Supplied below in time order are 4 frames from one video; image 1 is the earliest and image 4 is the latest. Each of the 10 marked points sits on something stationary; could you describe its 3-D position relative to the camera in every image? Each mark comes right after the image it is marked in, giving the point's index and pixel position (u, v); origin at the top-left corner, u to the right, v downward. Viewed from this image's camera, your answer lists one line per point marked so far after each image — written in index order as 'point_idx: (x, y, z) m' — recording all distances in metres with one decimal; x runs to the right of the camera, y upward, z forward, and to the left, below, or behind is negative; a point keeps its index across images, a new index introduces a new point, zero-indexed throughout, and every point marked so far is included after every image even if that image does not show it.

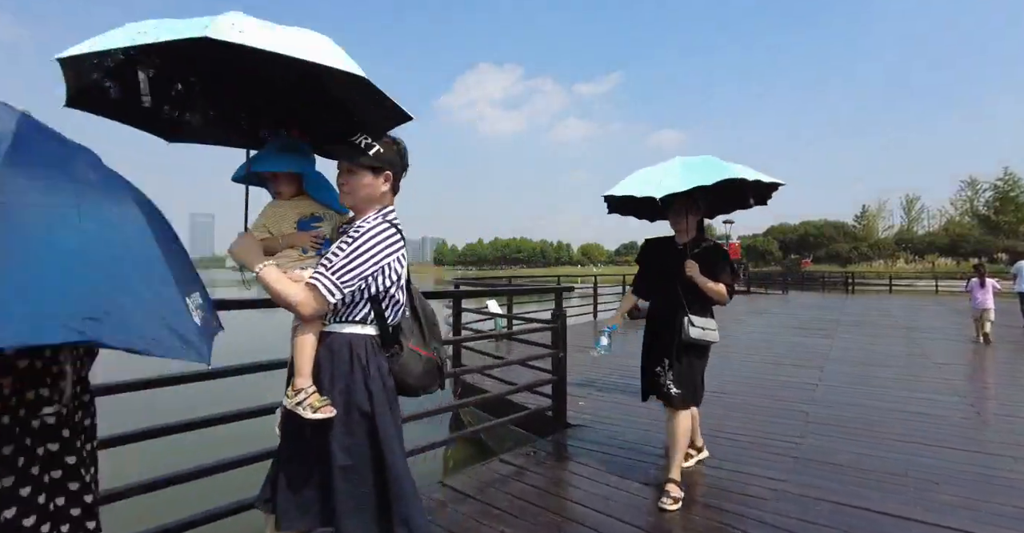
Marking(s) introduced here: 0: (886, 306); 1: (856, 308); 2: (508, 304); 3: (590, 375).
0: (+14.3, -1.5, +18.9) m
1: (+11.9, -1.4, +17.0) m
2: (-0.2, -0.7, +7.1) m
3: (+0.9, -1.2, +5.4) m
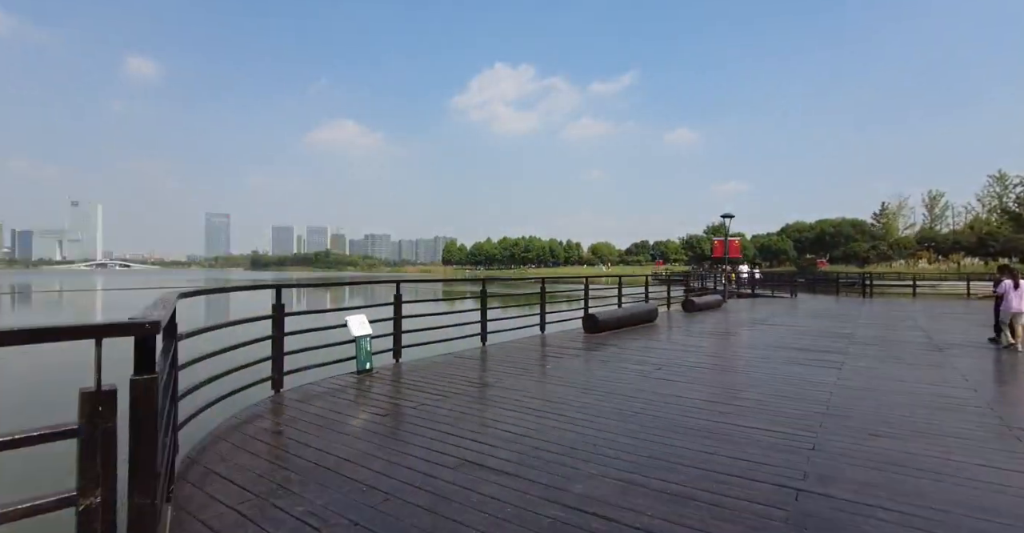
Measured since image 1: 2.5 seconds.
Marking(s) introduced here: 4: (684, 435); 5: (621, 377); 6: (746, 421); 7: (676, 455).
0: (+13.3, -1.5, +16.6) m
1: (+10.8, -1.5, +14.7) m
2: (-1.5, -0.7, +5.1) m
3: (-0.5, -1.2, +3.4) m
4: (+1.1, -1.1, +3.2) m
5: (+1.2, -1.2, +5.5) m
6: (+1.7, -1.1, +3.5) m
7: (+1.0, -1.1, +2.9) m
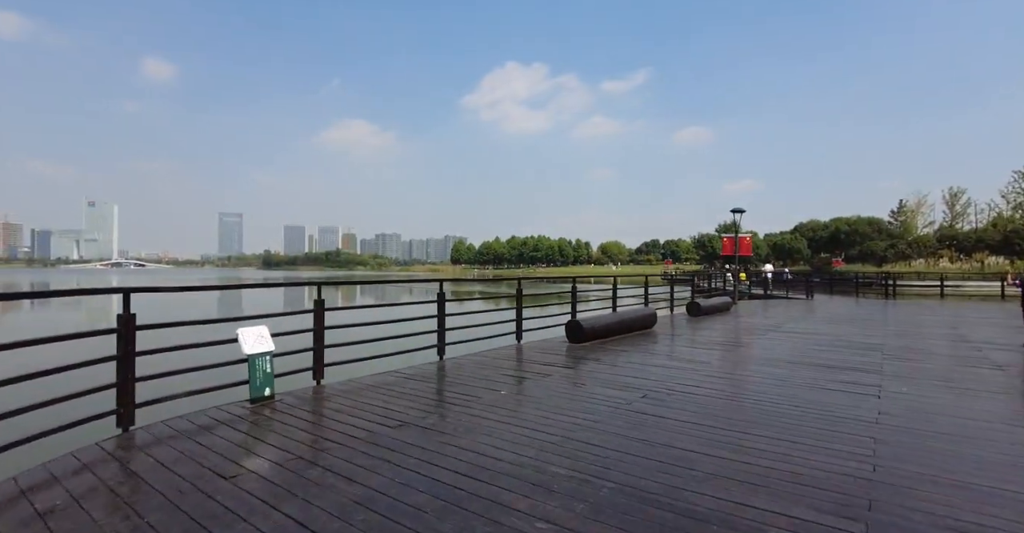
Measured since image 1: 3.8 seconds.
0: (+13.0, -1.5, +15.1) m
1: (+10.5, -1.4, +13.3) m
2: (-2.0, -0.7, +3.9) m
3: (-1.0, -1.2, +2.2) m
4: (+0.6, -1.1, +2.1) m
5: (+0.7, -1.1, +4.3) m
6: (+1.2, -1.1, +2.3) m
7: (+0.4, -1.1, +1.7) m
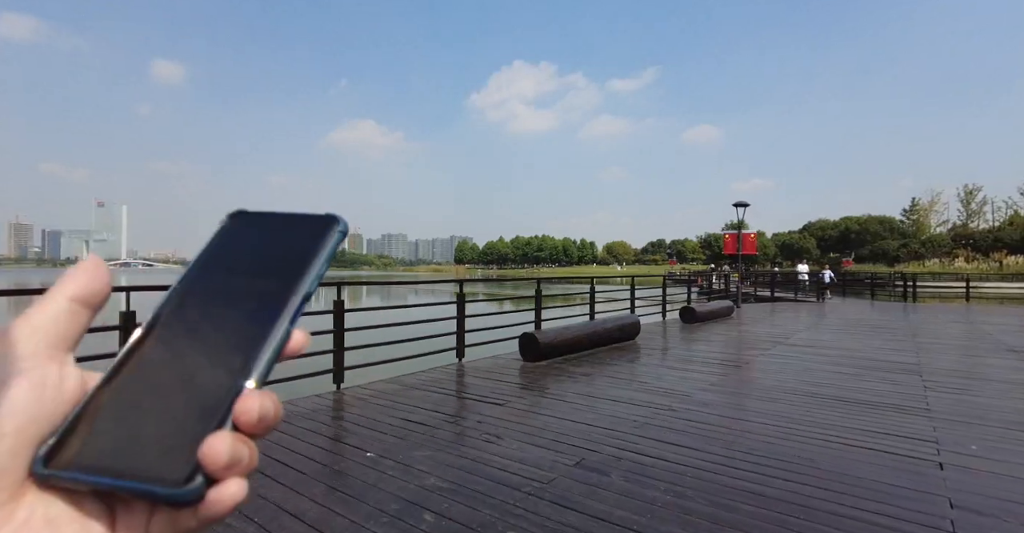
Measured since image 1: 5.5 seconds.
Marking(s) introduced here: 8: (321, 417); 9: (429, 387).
0: (+12.4, -1.5, +13.6) m
1: (+9.9, -1.4, +11.8) m
2: (-2.8, -0.7, +2.5) m
3: (-1.8, -1.1, +0.8) m
4: (-0.2, -1.1, +0.6) m
5: (0.0, -1.1, +2.9) m
6: (+0.4, -1.1, +0.9) m
7: (-0.3, -1.1, +0.3) m
8: (-1.5, -1.2, +3.9) m
9: (-0.8, -1.2, +4.9) m
